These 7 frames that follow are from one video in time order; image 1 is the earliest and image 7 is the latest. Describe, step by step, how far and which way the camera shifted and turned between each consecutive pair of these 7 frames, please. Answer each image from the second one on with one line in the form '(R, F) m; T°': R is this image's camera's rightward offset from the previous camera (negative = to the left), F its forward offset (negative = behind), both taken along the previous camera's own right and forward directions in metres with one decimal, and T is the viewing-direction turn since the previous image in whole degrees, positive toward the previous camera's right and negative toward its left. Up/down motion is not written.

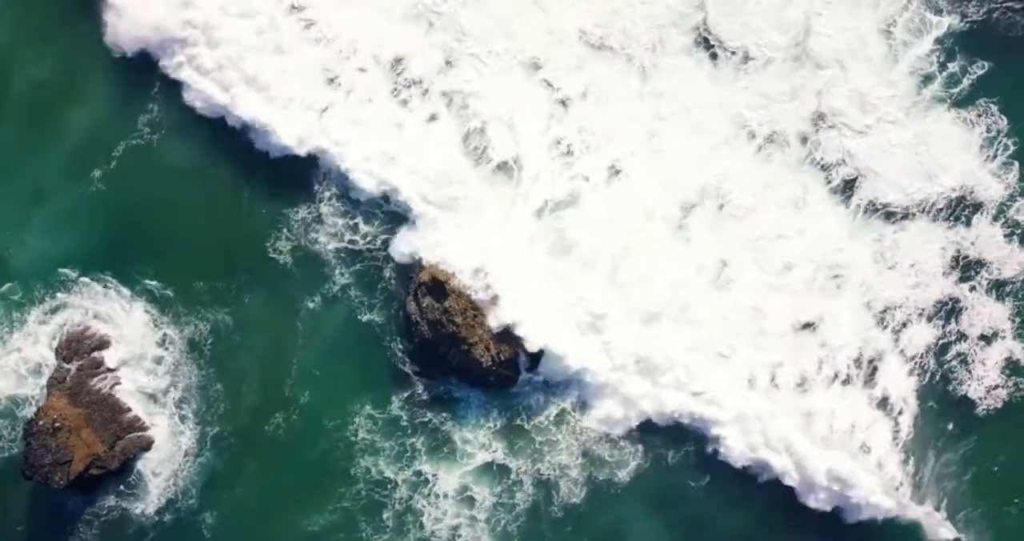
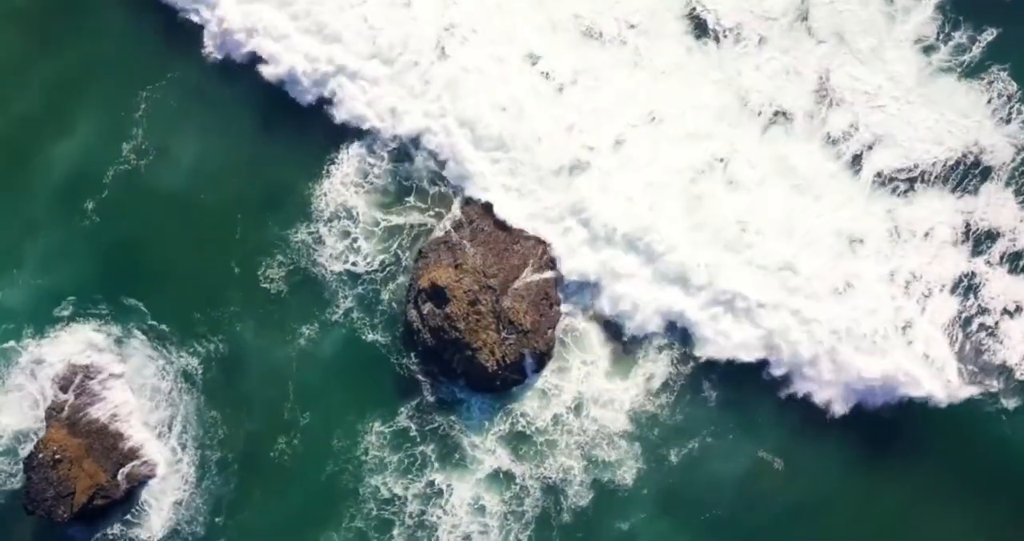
(-0.1, +1.0) m; 0°
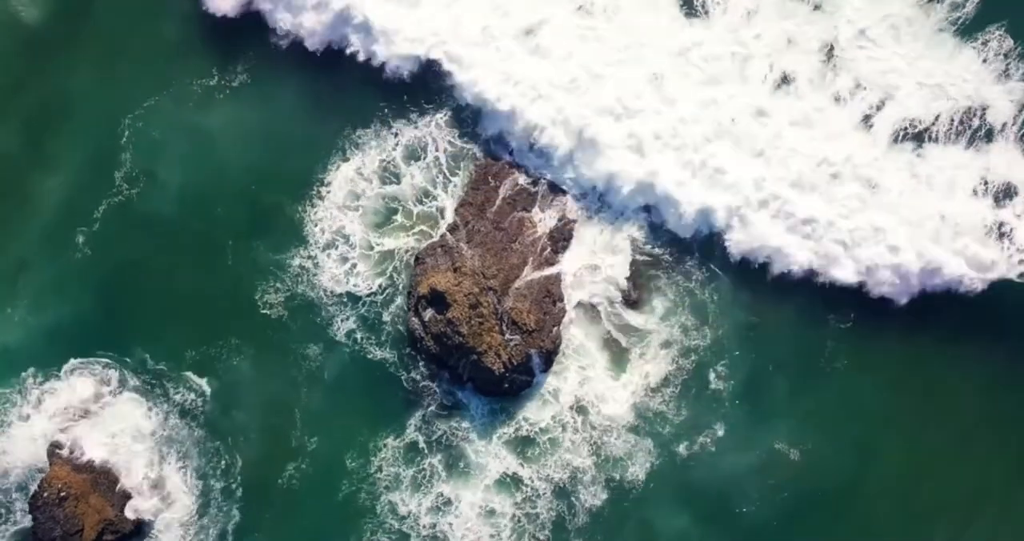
(-0.2, +0.9) m; 0°
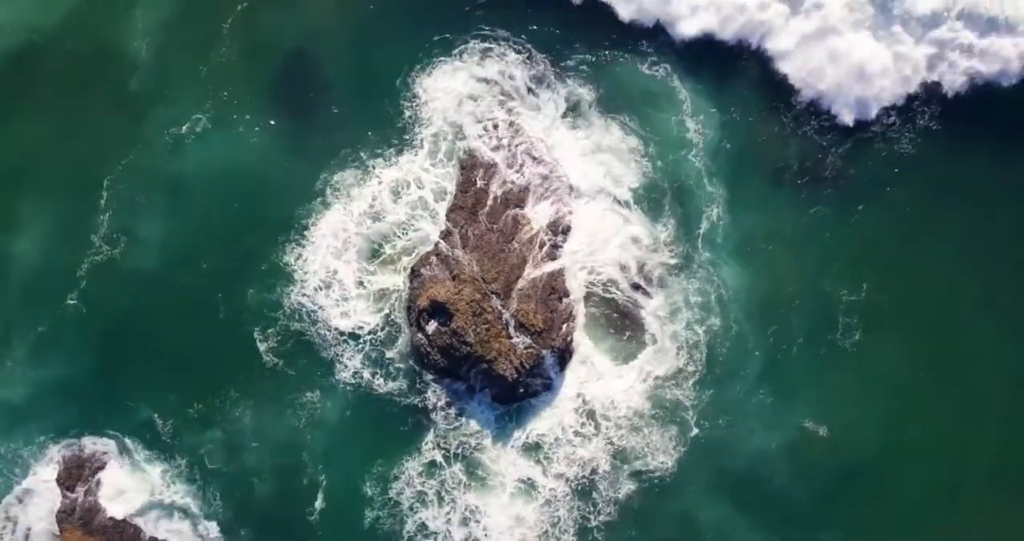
(-0.3, +1.7) m; 0°
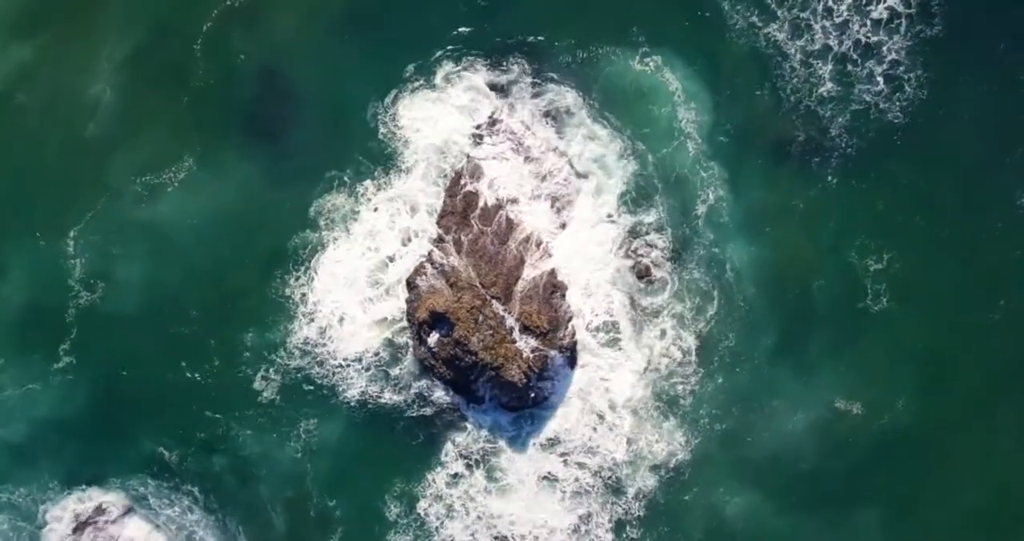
(+0.1, +1.6) m; 0°
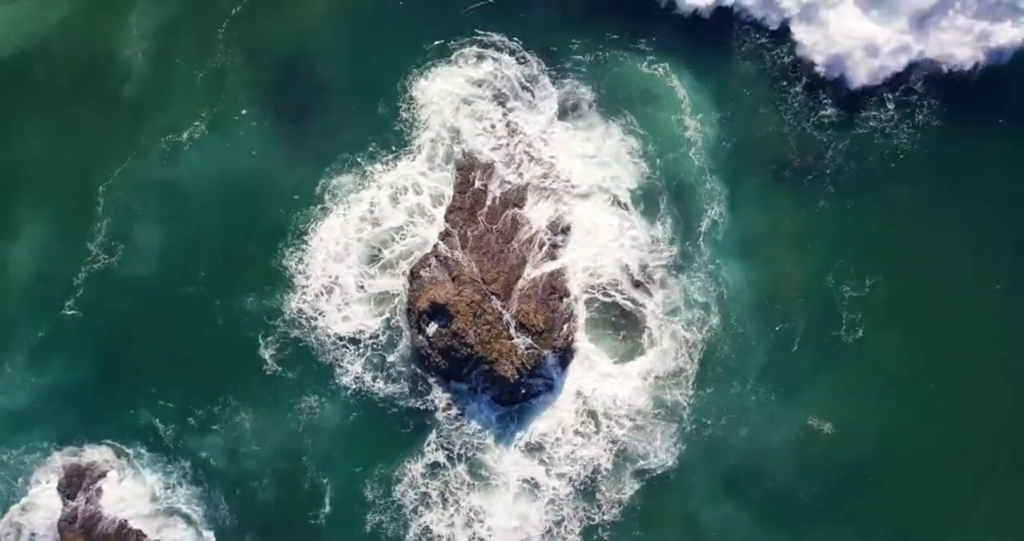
(-0.1, -1.3) m; 0°
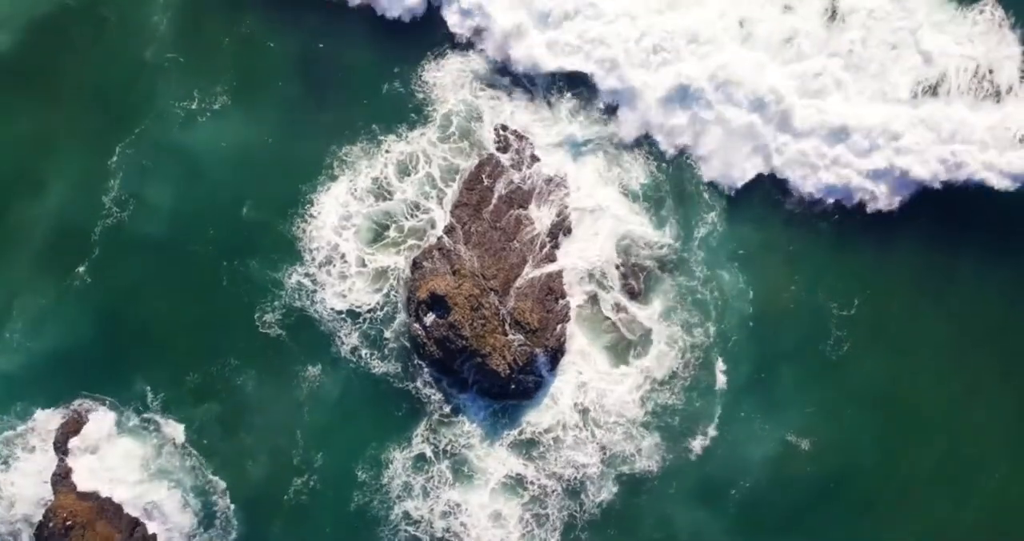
(+0.1, -1.3) m; 0°
